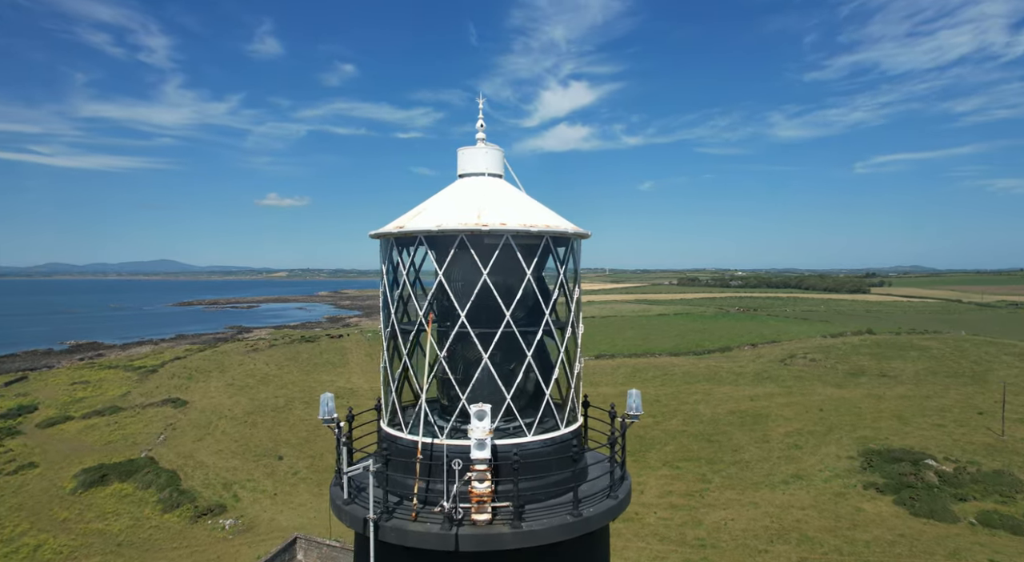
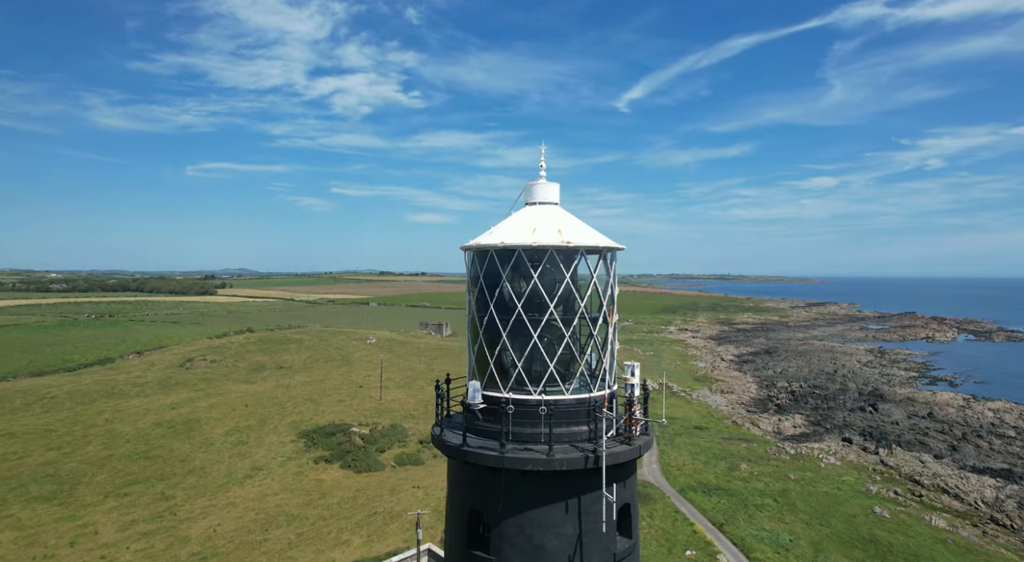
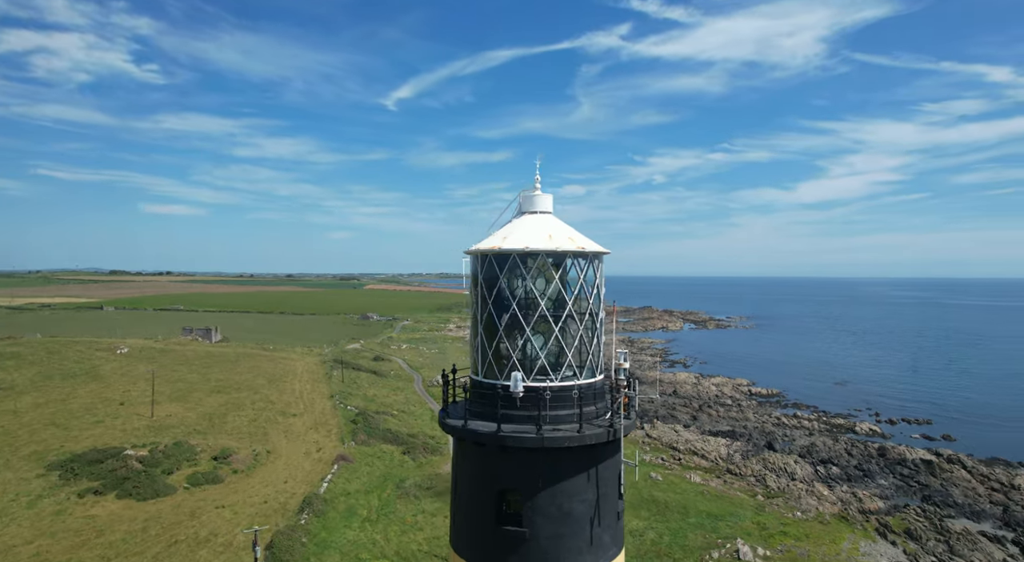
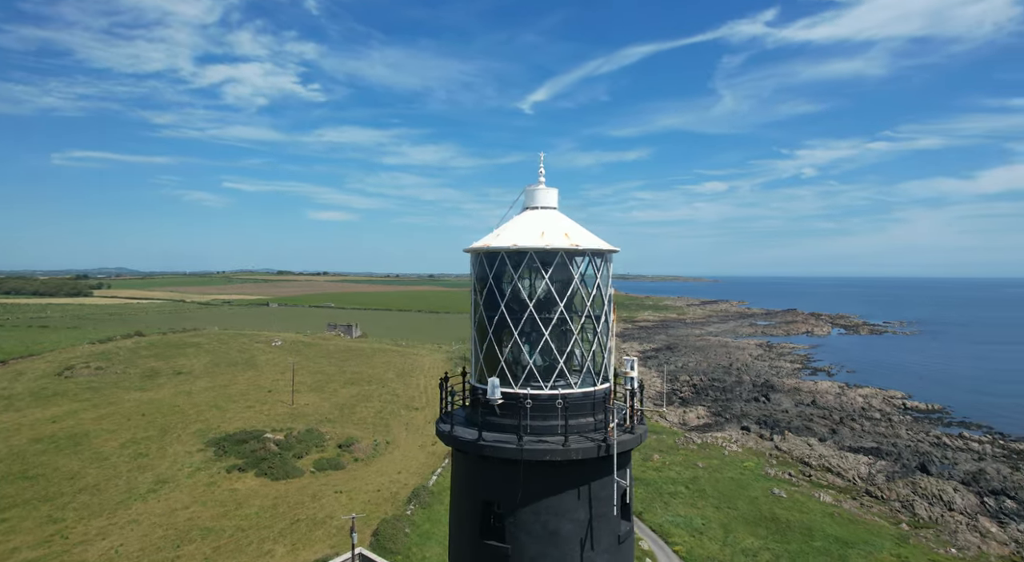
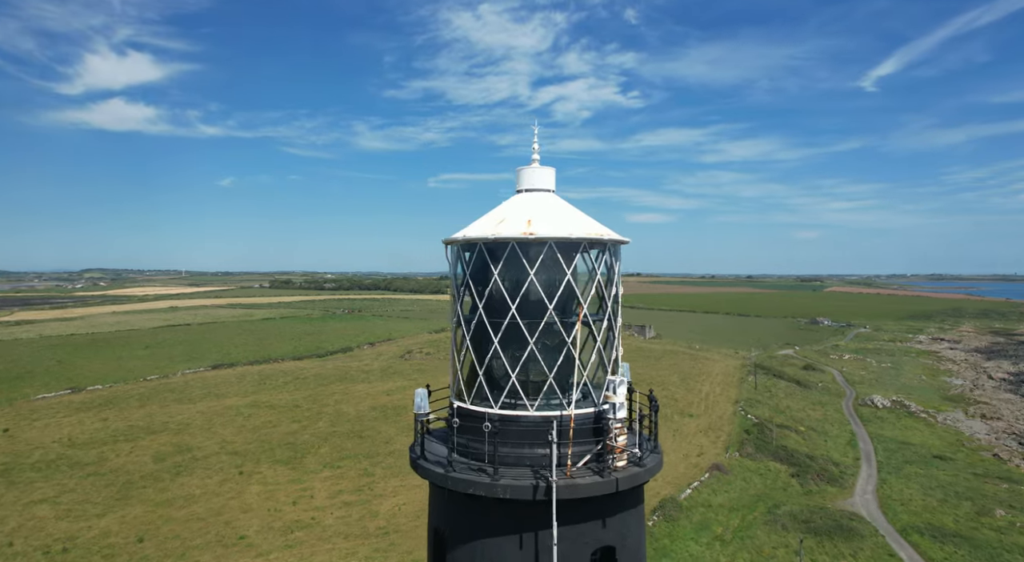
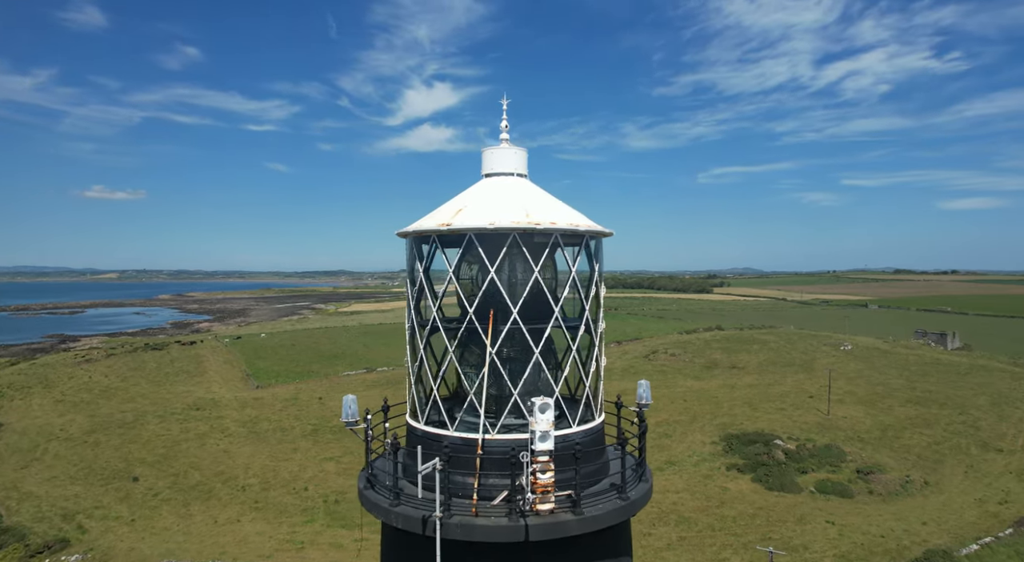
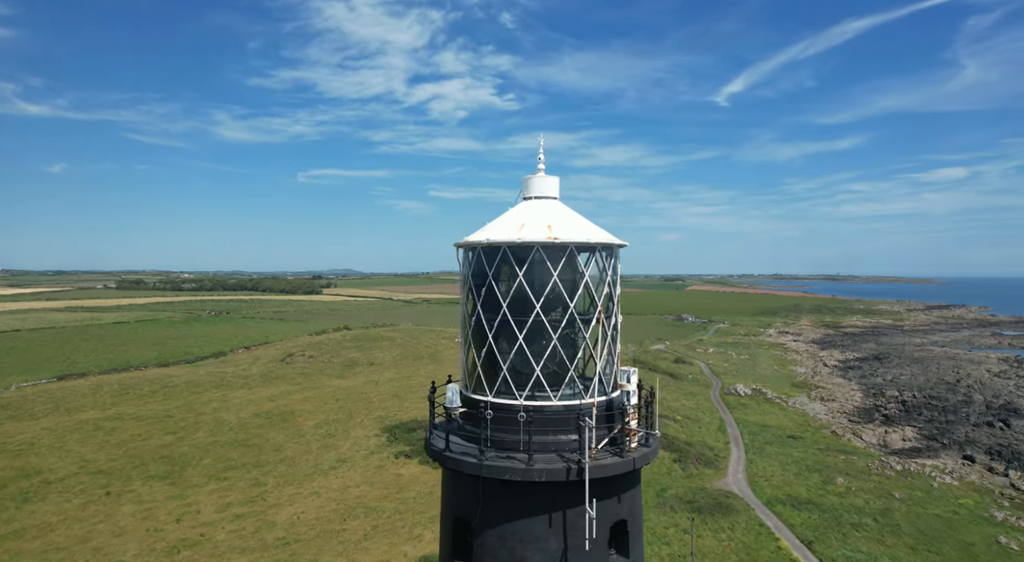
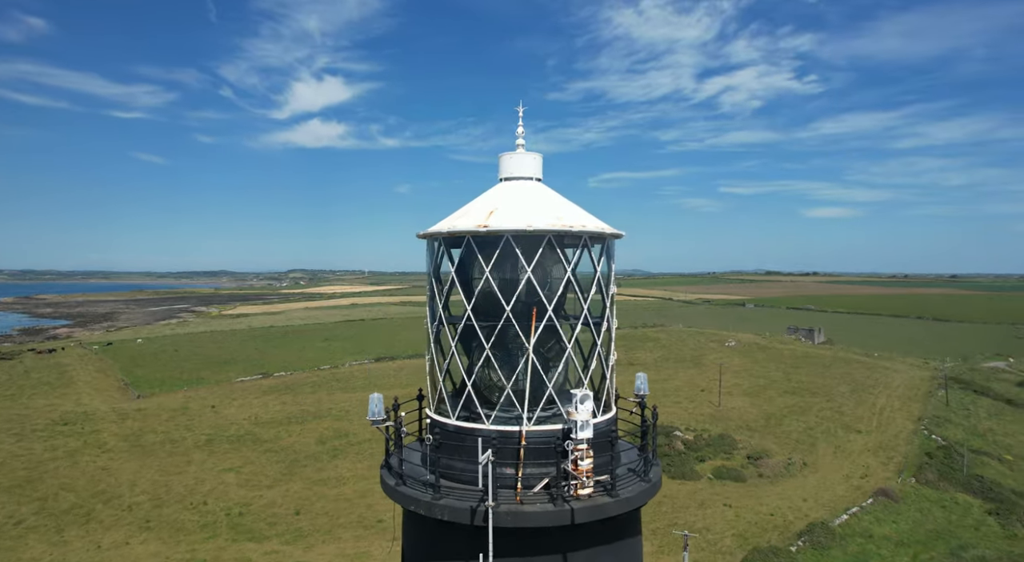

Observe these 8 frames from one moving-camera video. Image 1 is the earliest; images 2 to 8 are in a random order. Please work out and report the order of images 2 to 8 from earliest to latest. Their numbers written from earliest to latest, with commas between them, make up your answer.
6, 8, 5, 7, 2, 4, 3
